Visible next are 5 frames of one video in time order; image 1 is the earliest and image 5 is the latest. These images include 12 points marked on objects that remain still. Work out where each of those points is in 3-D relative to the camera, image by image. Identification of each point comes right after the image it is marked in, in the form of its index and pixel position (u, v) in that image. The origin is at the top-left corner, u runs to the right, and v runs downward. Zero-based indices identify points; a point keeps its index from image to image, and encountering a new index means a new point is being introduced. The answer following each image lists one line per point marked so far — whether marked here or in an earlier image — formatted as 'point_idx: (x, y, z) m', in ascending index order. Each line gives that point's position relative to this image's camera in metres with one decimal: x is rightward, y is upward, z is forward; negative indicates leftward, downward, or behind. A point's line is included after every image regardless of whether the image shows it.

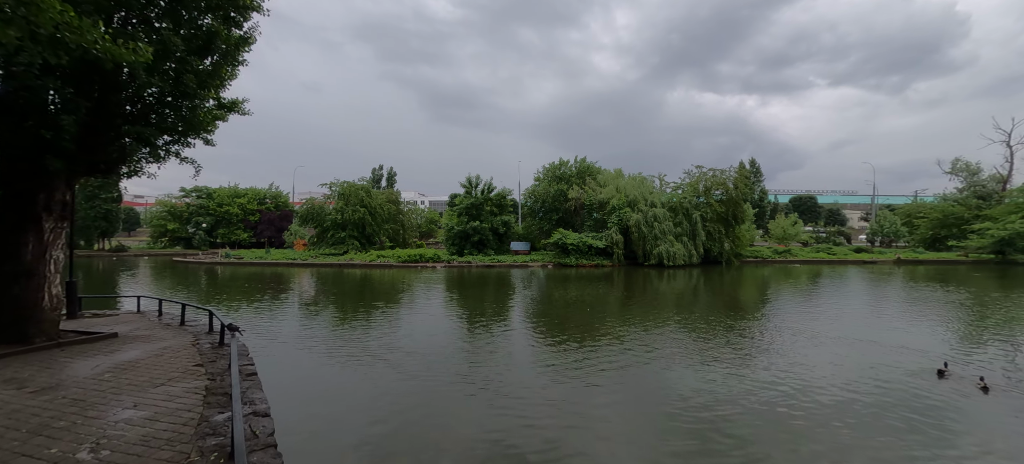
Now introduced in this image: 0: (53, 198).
0: (-5.7, +0.4, +5.4) m
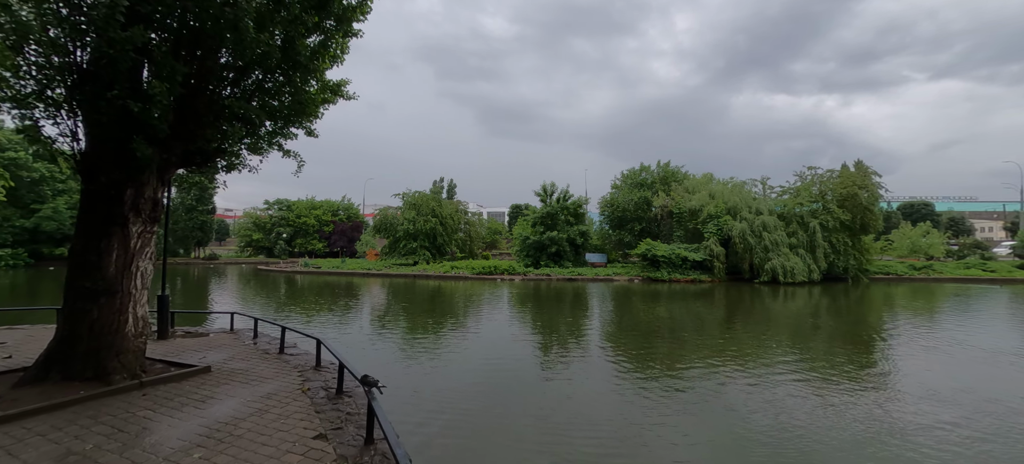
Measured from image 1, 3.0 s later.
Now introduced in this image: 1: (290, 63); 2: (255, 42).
0: (-3.6, +0.4, +4.3) m
1: (-2.4, +1.8, +4.8) m
2: (-2.4, +1.8, +4.1) m
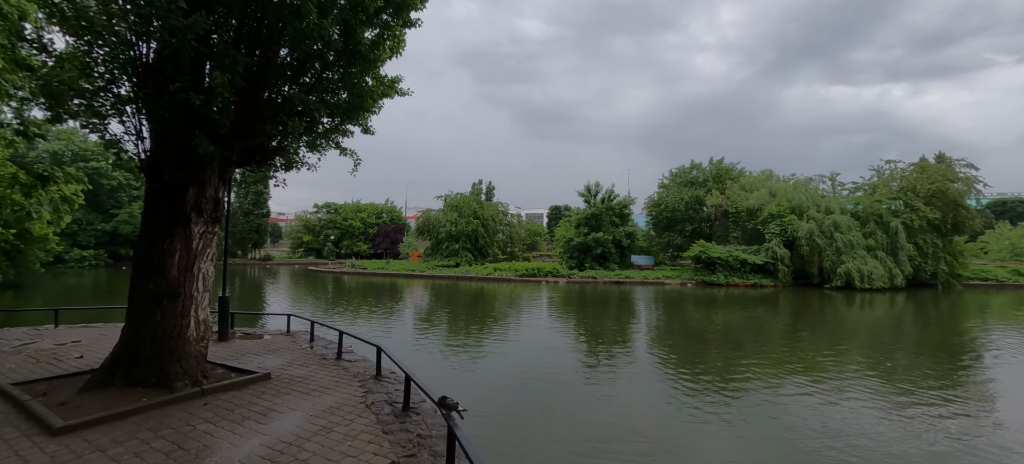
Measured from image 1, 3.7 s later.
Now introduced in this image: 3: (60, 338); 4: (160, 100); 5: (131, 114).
0: (-2.9, +0.4, +4.2) m
1: (-1.7, +1.8, +4.5) m
2: (-1.7, +1.8, +3.9) m
3: (-7.2, -1.7, +7.0) m
4: (-2.9, +1.1, +3.6) m
5: (-3.5, +1.1, +4.1) m
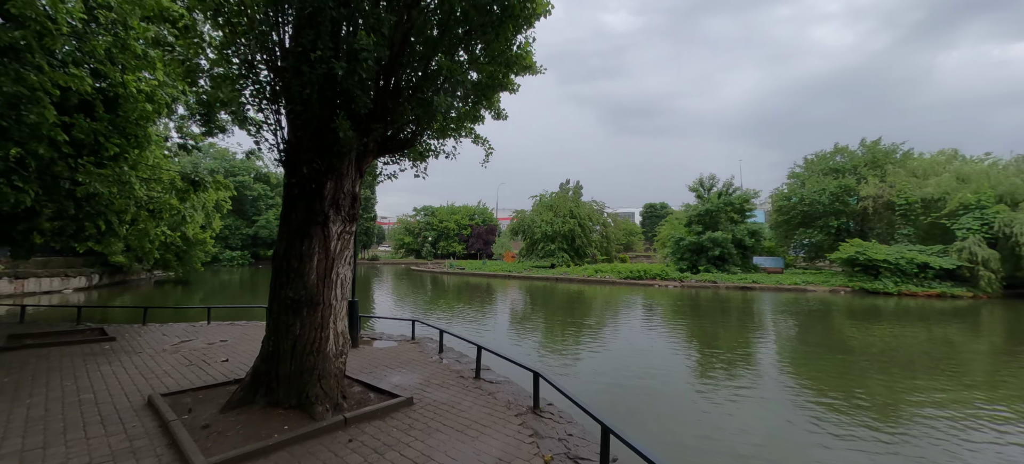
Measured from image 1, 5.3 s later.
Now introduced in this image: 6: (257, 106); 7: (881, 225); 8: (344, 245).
0: (-1.4, +0.4, +3.6) m
1: (-0.1, +1.8, +3.8) m
2: (-0.3, +1.8, +3.1) m
3: (-5.0, -1.7, +7.3) m
4: (-1.5, +1.1, +3.1) m
5: (-2.0, +1.1, +3.7) m
6: (-2.1, +1.0, +3.7) m
7: (+15.7, +0.3, +18.7) m
8: (-1.4, -0.1, +3.8) m
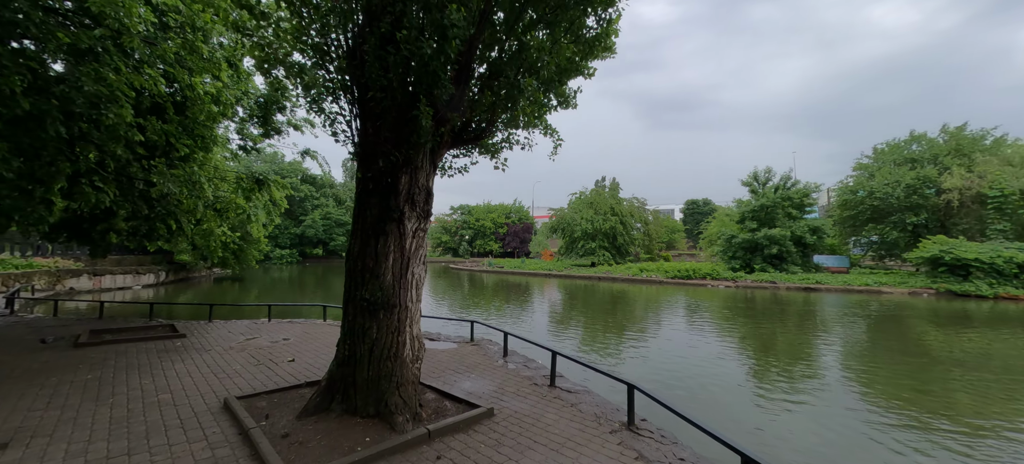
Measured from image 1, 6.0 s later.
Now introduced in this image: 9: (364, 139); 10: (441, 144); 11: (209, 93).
0: (-0.7, +0.4, +3.4) m
1: (+0.6, +1.9, +3.4) m
2: (+0.3, +1.8, +2.8) m
3: (-4.0, -1.7, +7.3) m
4: (-0.8, +1.1, +2.8) m
5: (-1.3, +1.1, +3.5) m
6: (-1.4, +1.0, +3.5) m
7: (+17.6, +0.5, +17.0) m
8: (-0.7, -0.1, +3.5) m
9: (-1.1, +0.7, +3.3) m
10: (-0.6, +0.7, +3.6) m
11: (-4.8, +2.2, +7.0) m
